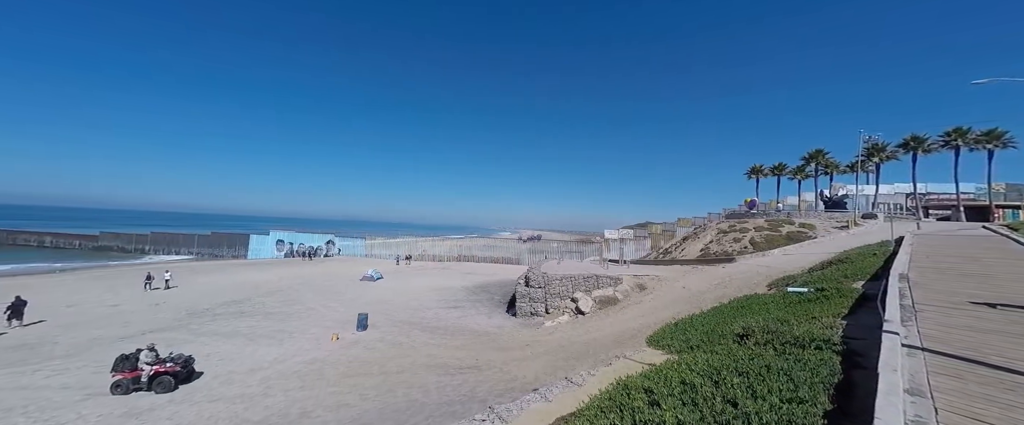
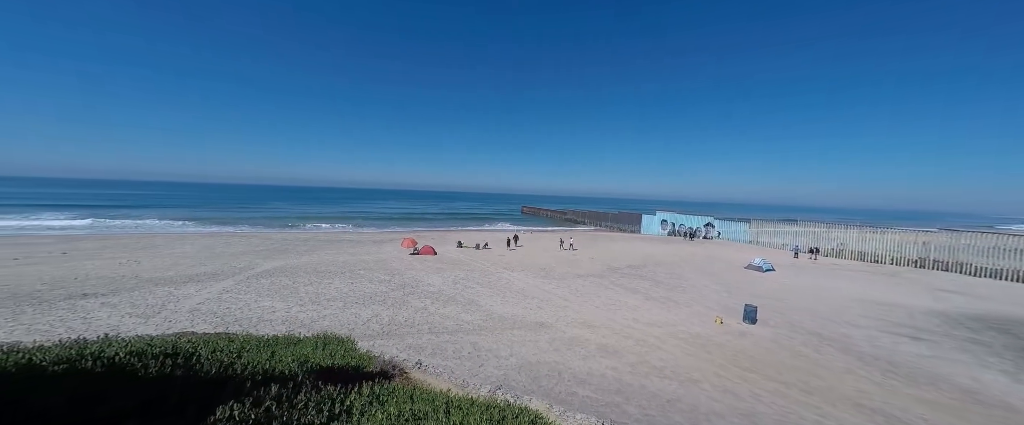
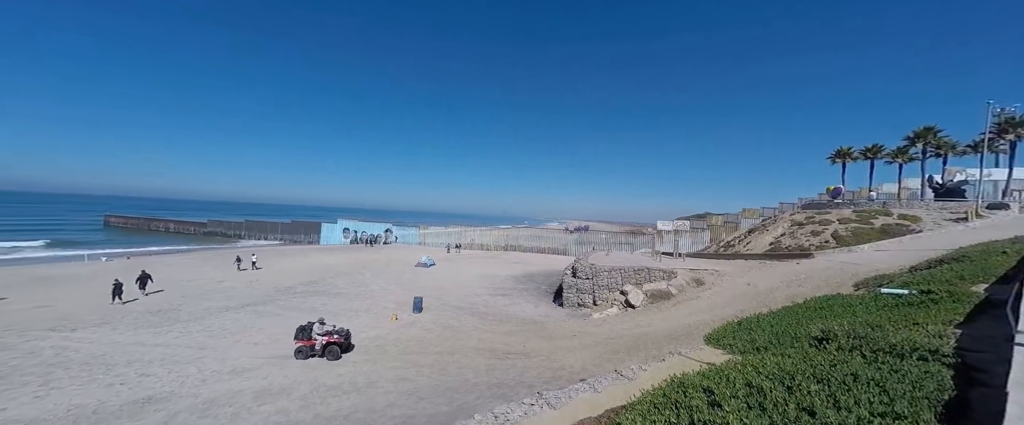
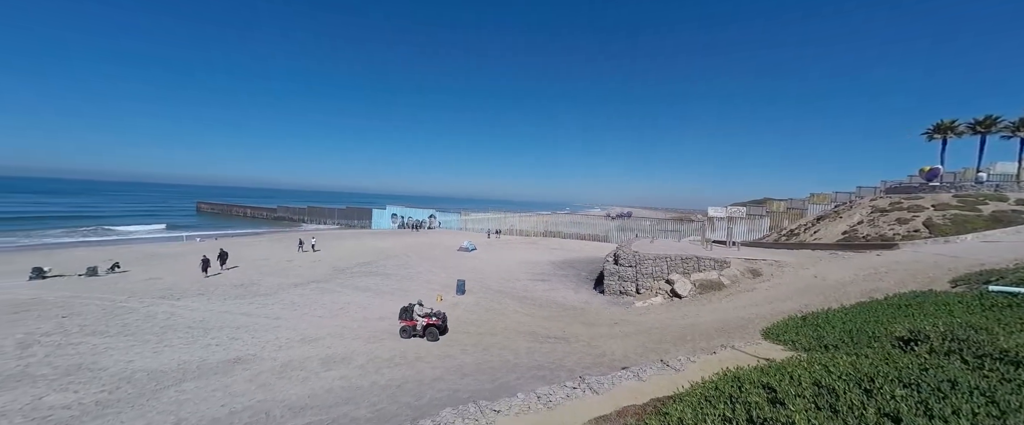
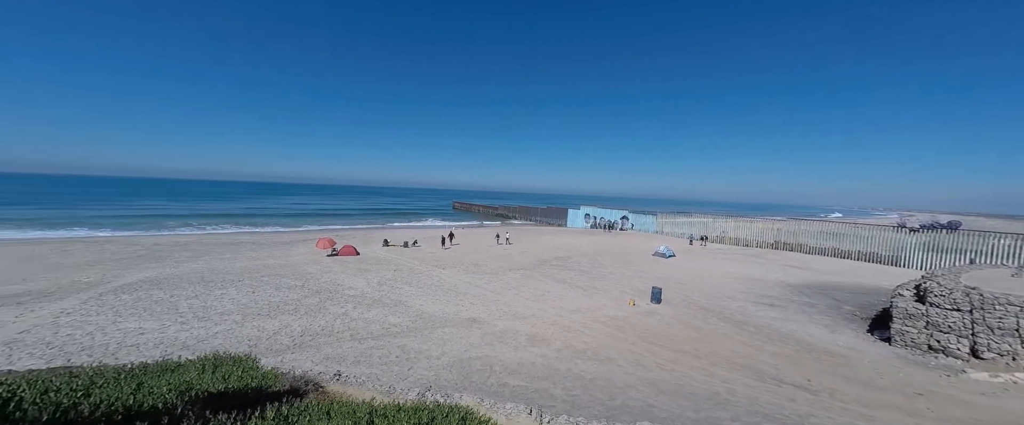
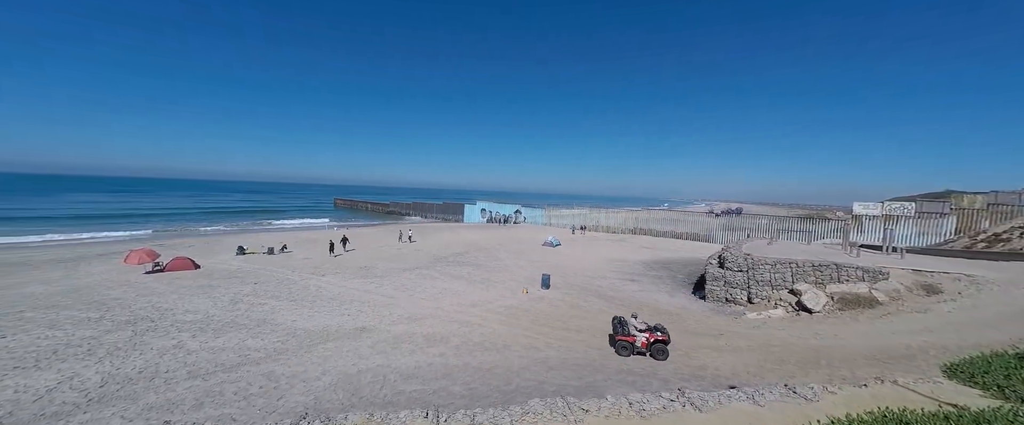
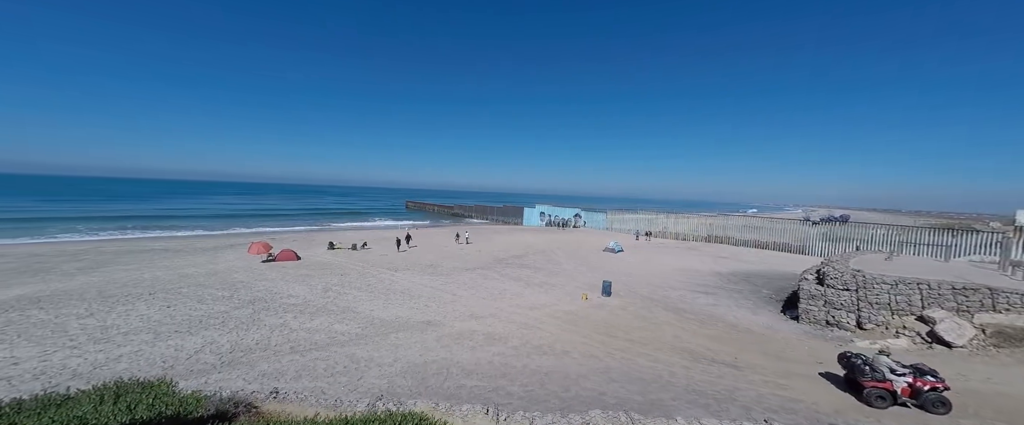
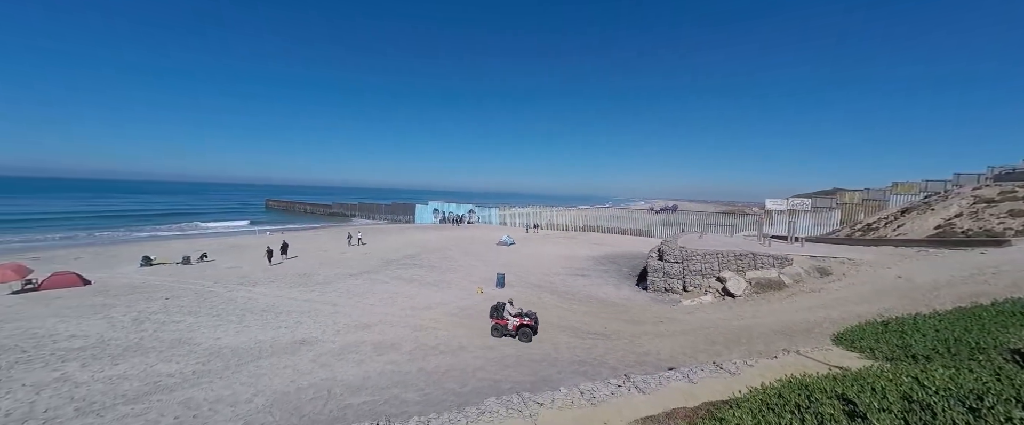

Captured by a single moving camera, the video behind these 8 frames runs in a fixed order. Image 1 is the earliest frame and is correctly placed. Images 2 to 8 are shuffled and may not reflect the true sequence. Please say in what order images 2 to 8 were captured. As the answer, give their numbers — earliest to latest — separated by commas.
3, 4, 8, 6, 7, 5, 2
